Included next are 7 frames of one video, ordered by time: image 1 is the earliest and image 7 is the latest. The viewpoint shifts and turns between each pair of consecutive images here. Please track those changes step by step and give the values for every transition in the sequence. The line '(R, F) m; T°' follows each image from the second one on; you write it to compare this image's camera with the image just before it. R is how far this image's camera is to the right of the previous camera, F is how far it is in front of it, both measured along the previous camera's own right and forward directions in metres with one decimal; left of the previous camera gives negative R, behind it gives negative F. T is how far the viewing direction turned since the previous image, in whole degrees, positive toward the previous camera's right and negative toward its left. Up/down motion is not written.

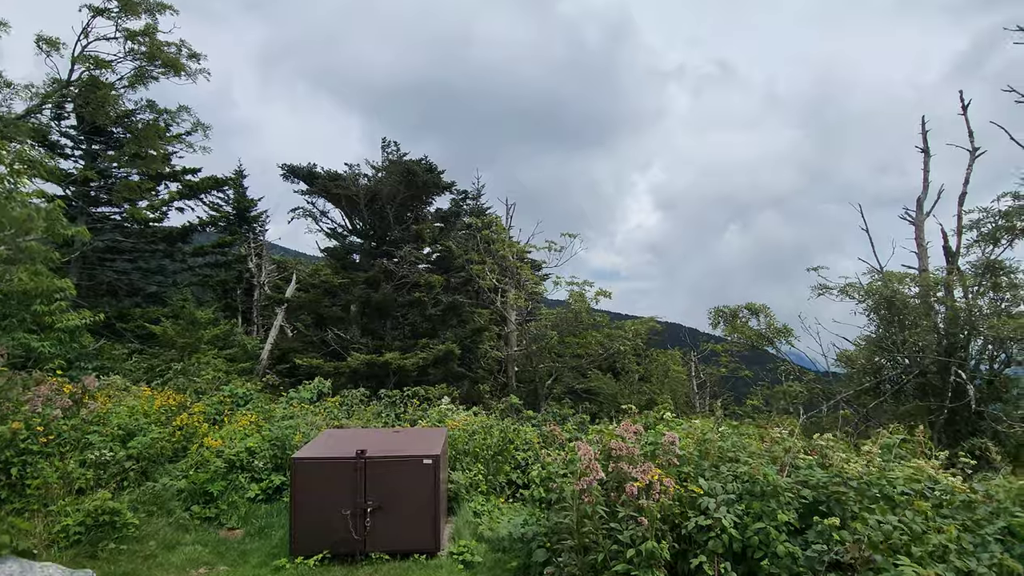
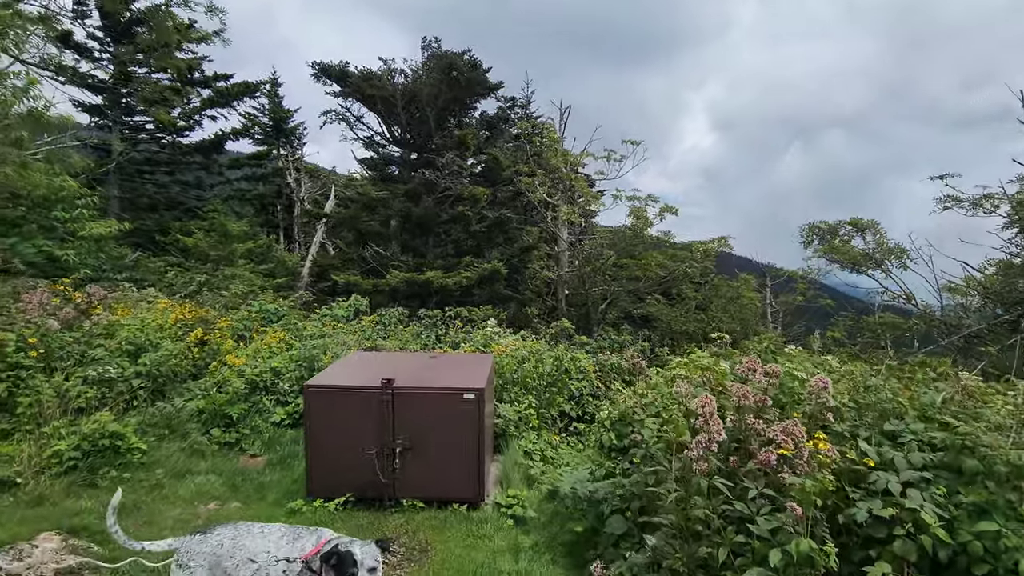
(-0.2, +1.1) m; -5°
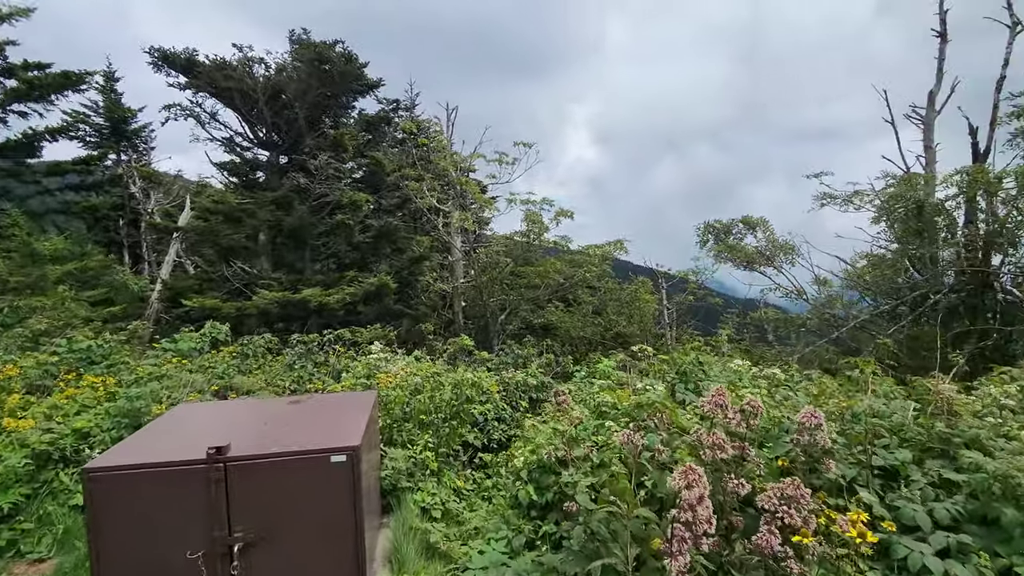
(+0.1, +0.9) m; +11°
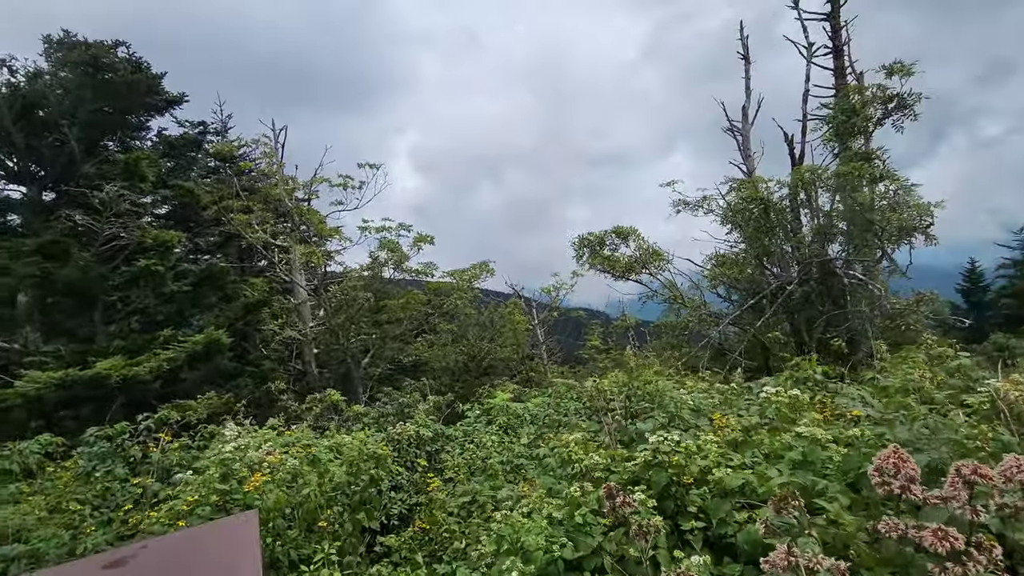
(-0.5, +1.0) m; +18°
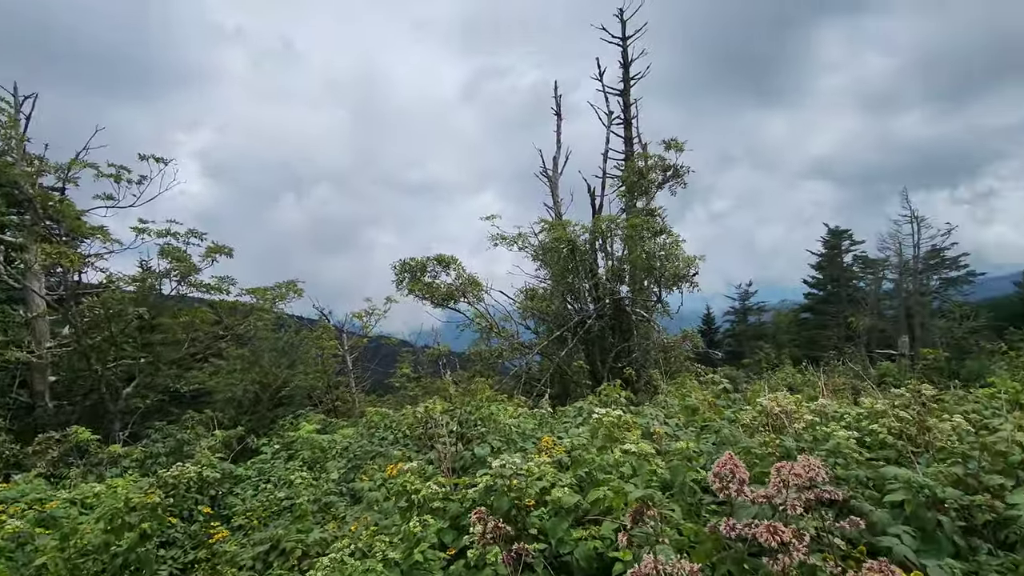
(-0.2, +0.1) m; +21°
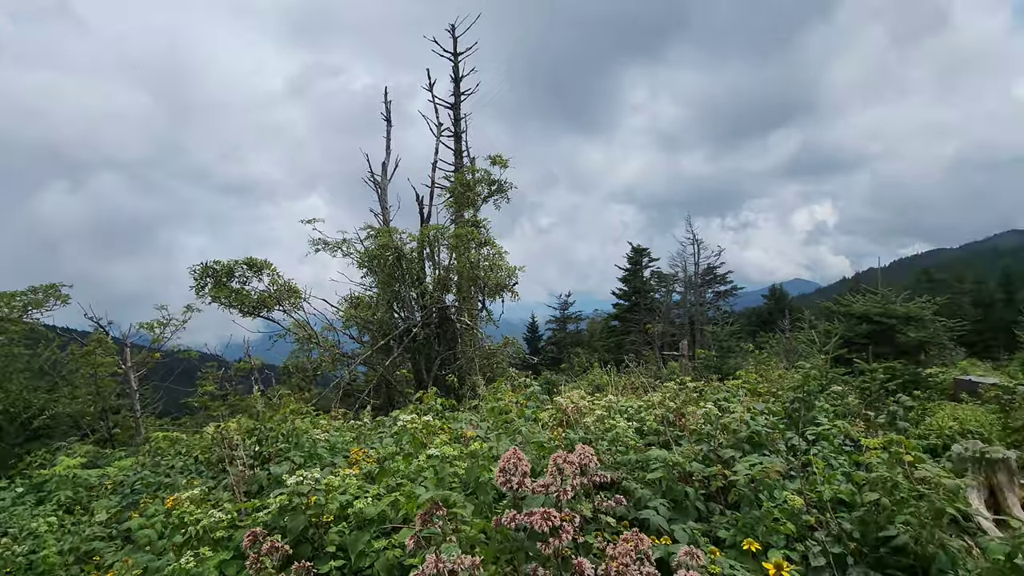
(+0.1, 0.0) m; +18°
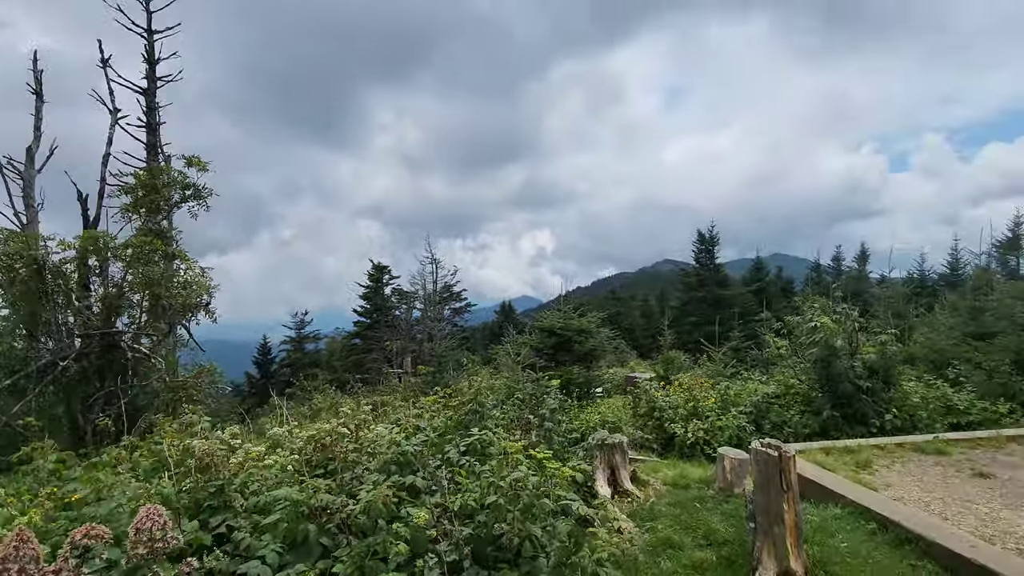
(+0.5, -0.1) m; +27°
